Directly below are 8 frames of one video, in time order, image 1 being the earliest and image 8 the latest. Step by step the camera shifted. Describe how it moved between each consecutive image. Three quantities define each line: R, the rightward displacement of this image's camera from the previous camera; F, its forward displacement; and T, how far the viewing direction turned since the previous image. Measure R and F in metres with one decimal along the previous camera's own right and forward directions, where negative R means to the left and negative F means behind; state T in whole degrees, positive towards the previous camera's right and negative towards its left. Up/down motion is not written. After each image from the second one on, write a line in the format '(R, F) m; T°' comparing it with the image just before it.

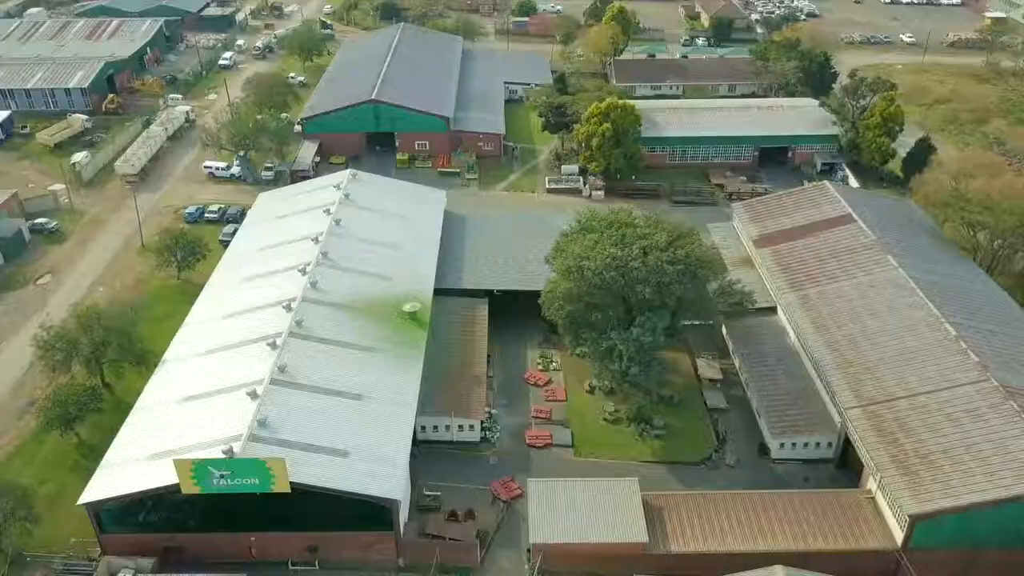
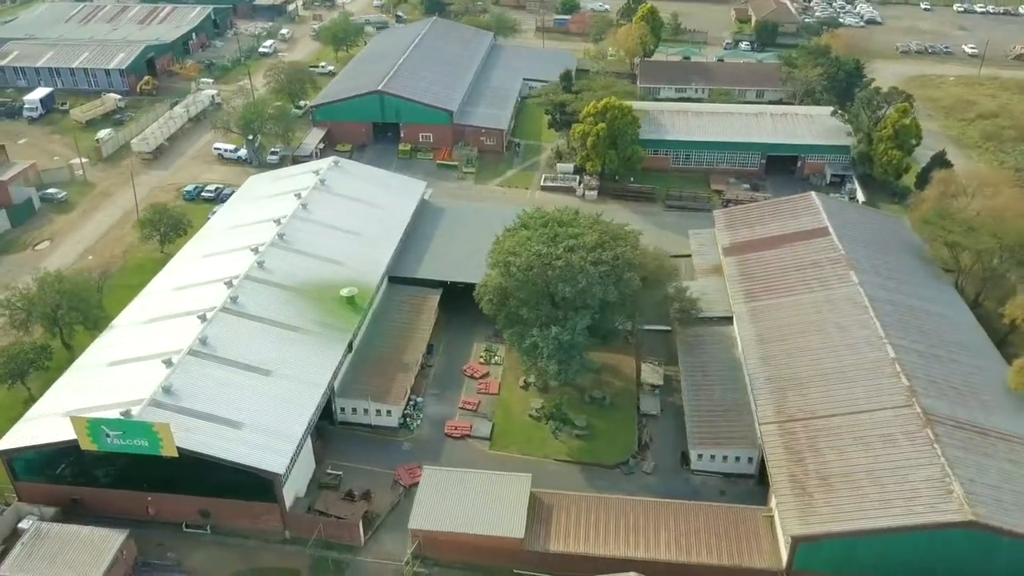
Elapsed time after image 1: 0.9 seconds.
(+5.3, 0.0) m; -6°
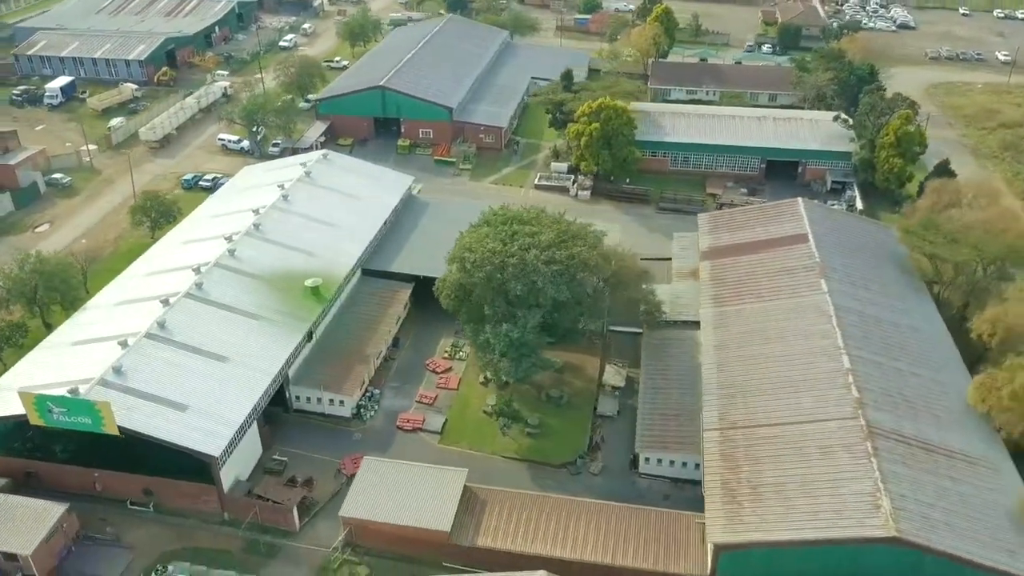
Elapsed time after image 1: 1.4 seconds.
(+3.1, 0.0) m; -3°
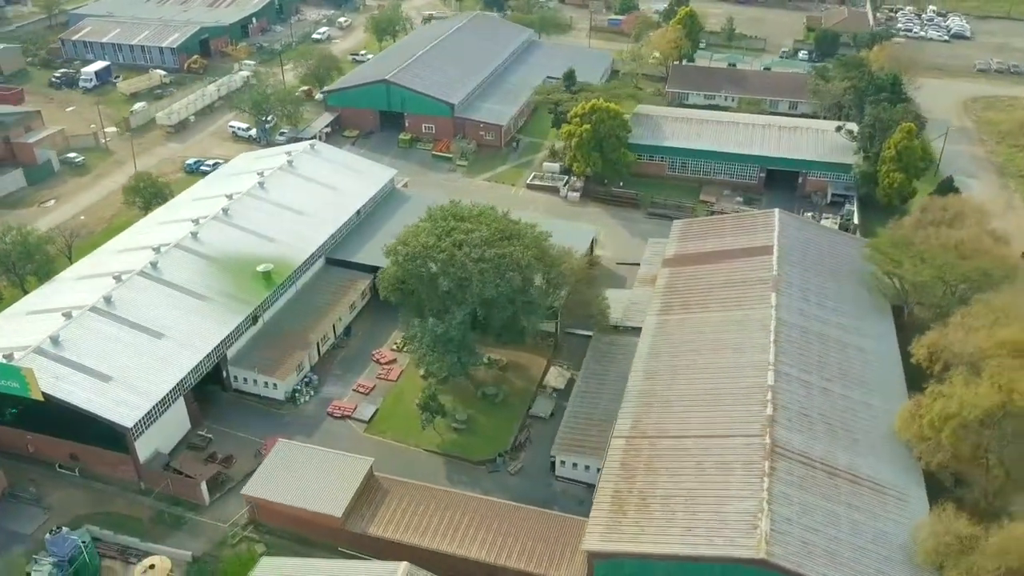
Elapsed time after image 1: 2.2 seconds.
(+4.8, +0.1) m; -5°
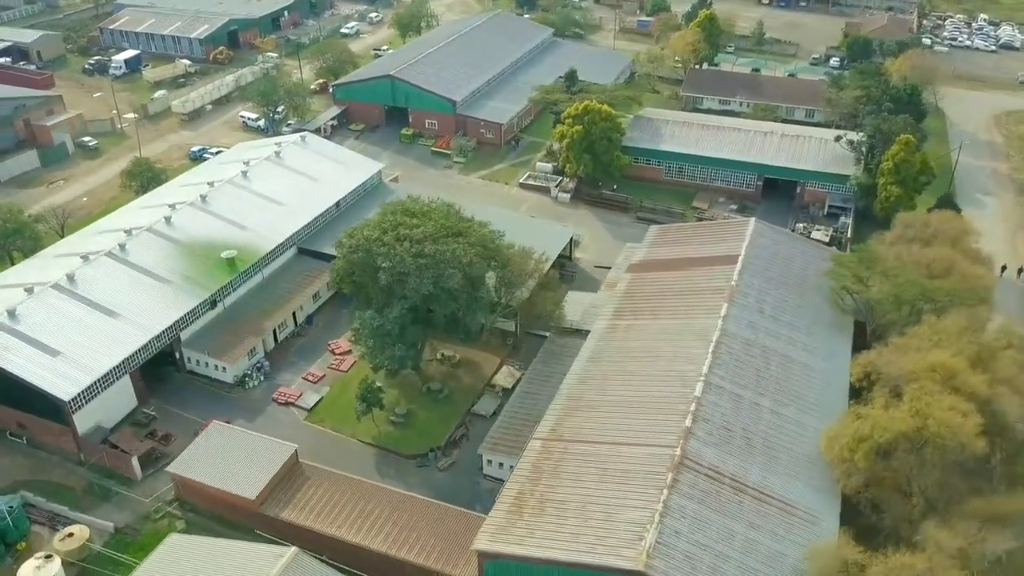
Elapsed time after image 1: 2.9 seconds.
(+4.1, +0.1) m; -5°
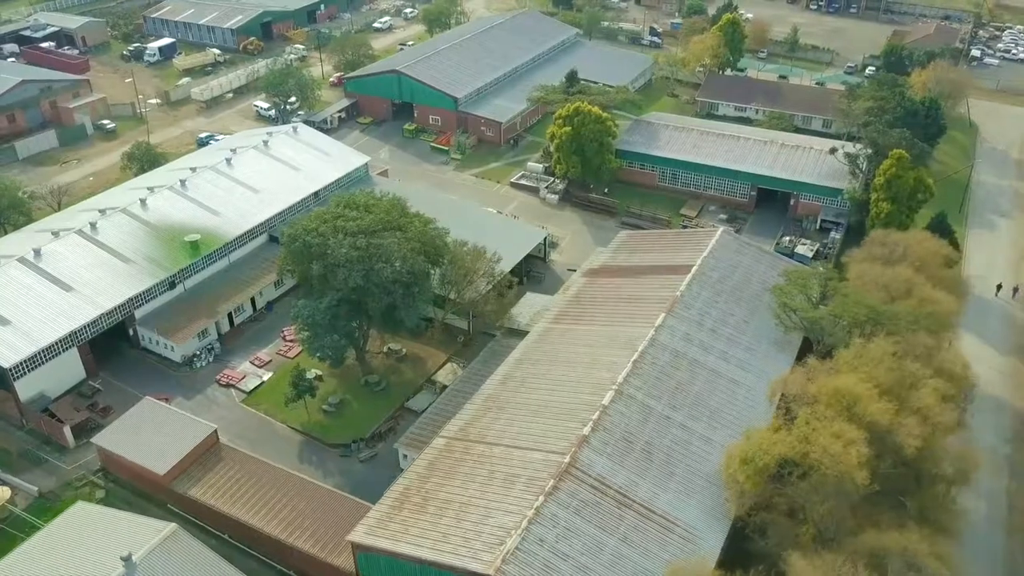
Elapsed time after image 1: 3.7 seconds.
(+4.8, +0.2) m; -5°
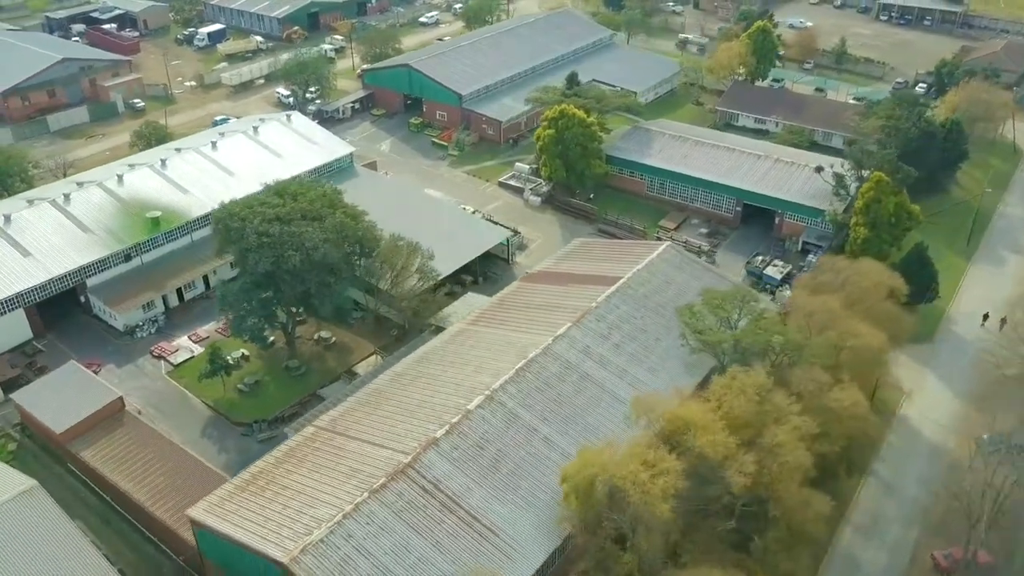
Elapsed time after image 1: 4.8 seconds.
(+6.7, +0.5) m; -7°
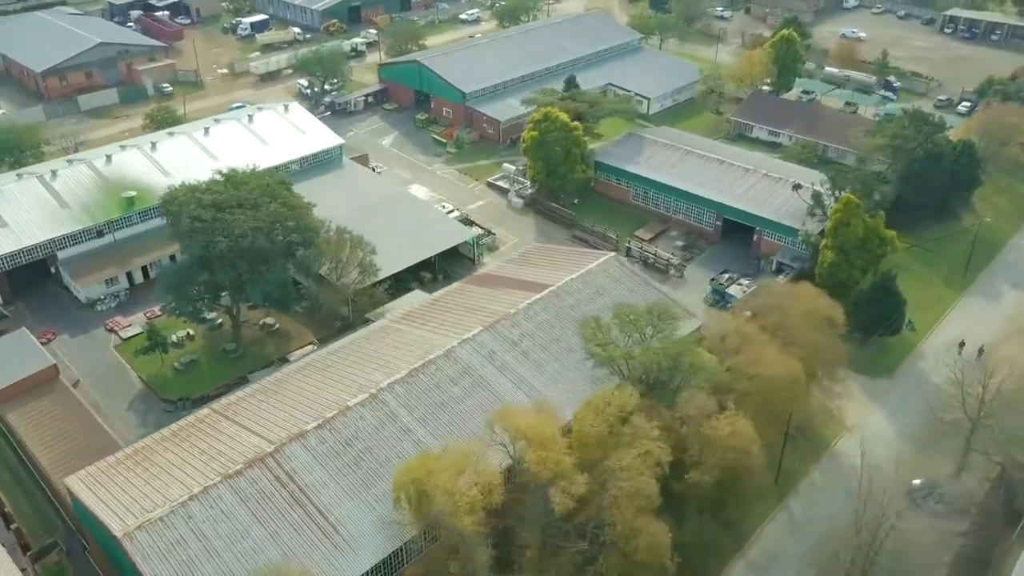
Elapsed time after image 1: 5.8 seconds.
(+5.9, +0.5) m; -7°
